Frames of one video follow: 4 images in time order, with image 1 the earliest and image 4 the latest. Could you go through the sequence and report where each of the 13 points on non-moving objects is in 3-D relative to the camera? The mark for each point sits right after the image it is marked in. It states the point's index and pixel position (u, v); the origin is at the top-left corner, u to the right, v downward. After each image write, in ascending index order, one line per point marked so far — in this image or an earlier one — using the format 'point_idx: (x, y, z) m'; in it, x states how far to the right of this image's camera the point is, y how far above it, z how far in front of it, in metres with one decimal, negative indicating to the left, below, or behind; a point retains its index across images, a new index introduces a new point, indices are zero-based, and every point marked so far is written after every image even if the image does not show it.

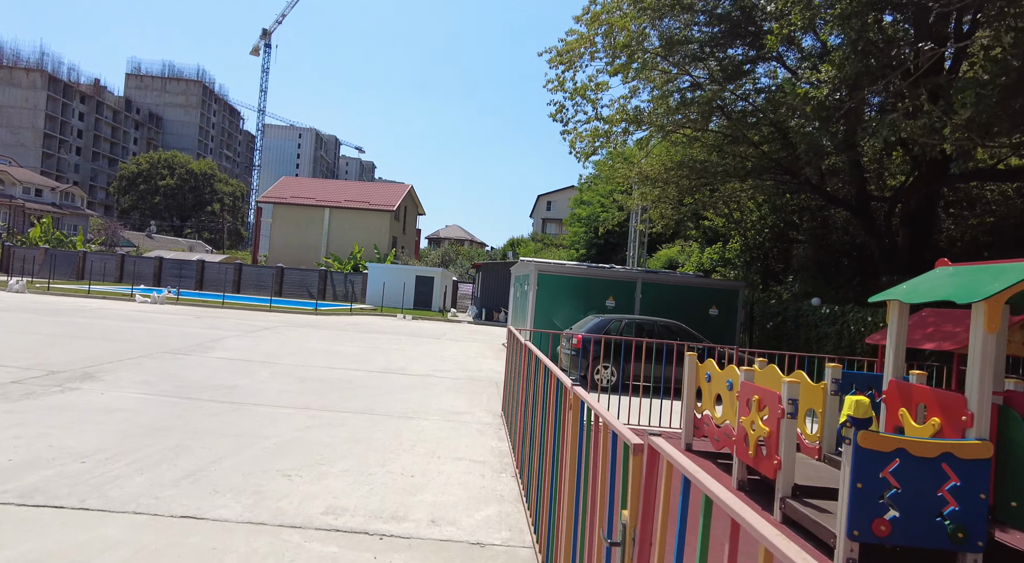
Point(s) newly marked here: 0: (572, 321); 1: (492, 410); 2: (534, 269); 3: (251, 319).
0: (+1.1, -0.8, +12.8) m
1: (-0.2, -1.5, +7.5) m
2: (+0.4, +0.3, +12.8) m
3: (-7.6, -1.1, +19.0) m
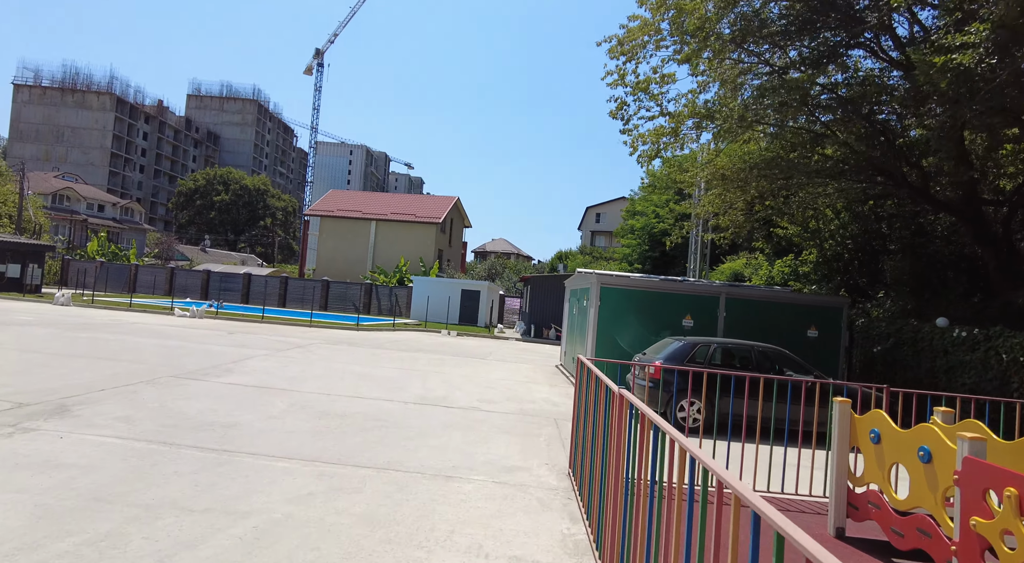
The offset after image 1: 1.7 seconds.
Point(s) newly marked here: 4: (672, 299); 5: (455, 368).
0: (+2.1, -1.0, +11.0) m
1: (+0.4, -1.6, +5.7) m
2: (+1.4, 0.0, +11.1) m
3: (-6.1, -1.5, +17.8) m
4: (+2.7, -0.3, +11.0) m
5: (-1.1, -1.7, +12.9) m
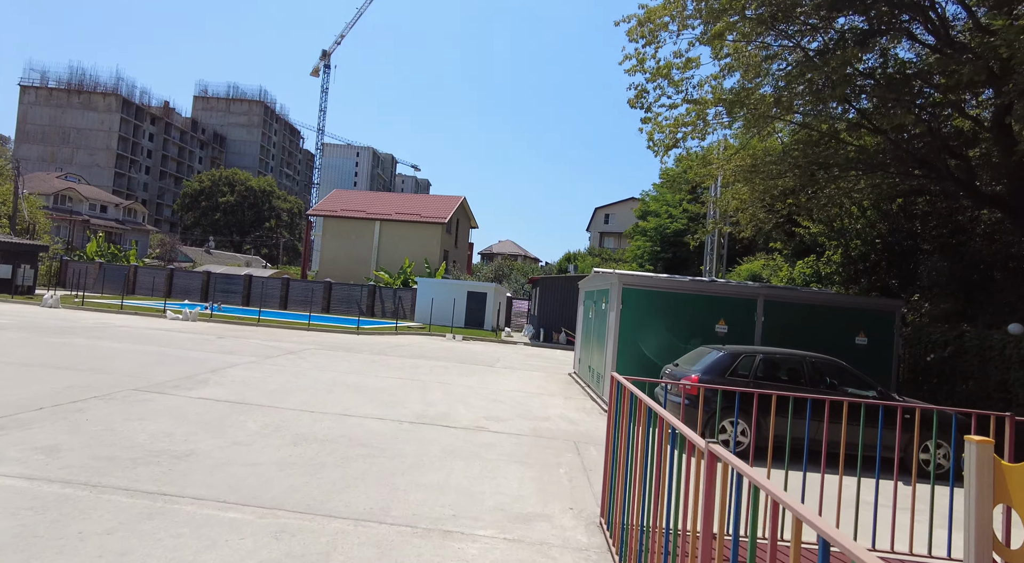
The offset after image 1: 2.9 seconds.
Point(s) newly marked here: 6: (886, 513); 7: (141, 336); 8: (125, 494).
0: (+2.3, -1.0, +9.8) m
1: (+0.5, -1.6, +4.6) m
2: (+1.6, 0.0, +9.9) m
3: (-5.9, -1.5, +16.7) m
4: (+2.9, -0.3, +9.8) m
5: (-0.9, -1.7, +11.7) m
6: (+3.3, -2.0, +5.6) m
7: (-8.6, -1.3, +15.1) m
8: (-2.5, -1.4, +4.1) m
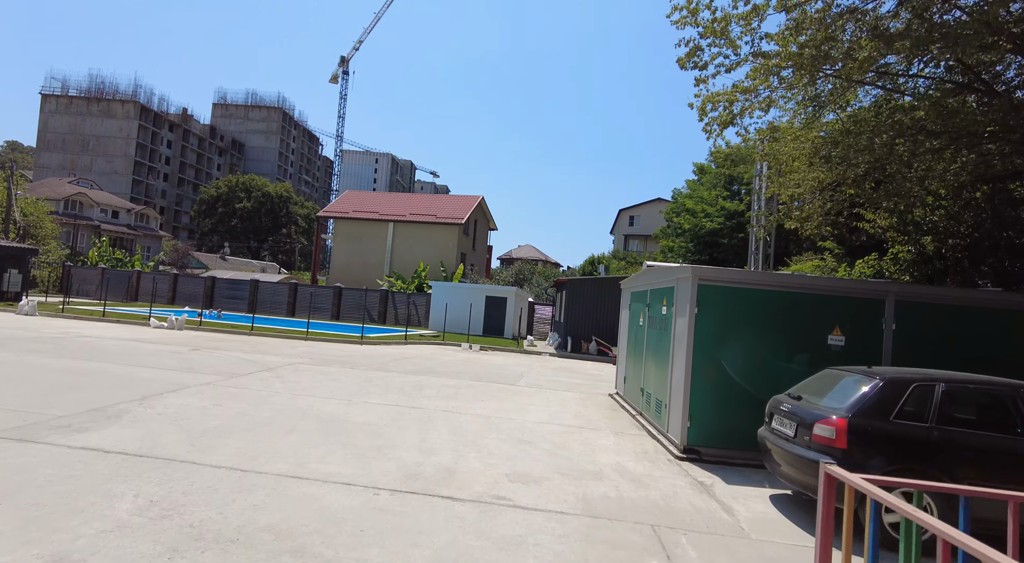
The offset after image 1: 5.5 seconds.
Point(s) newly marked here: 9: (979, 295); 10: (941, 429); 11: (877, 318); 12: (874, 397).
0: (+2.7, -1.0, +7.0) m
1: (+0.7, -1.5, +1.9) m
2: (+1.9, +0.1, +7.2) m
3: (-5.3, -1.5, +14.2) m
4: (+3.2, -0.2, +7.1) m
5: (-0.5, -1.7, +9.1) m
6: (+3.5, -1.9, +2.9) m
7: (-8.1, -1.3, +12.7) m
8: (-2.3, -1.3, +1.5) m
9: (+5.0, -0.1, +6.9) m
10: (+3.1, -1.1, +4.7) m
11: (+3.9, -0.4, +7.0) m
12: (+2.7, -0.8, +4.8) m
